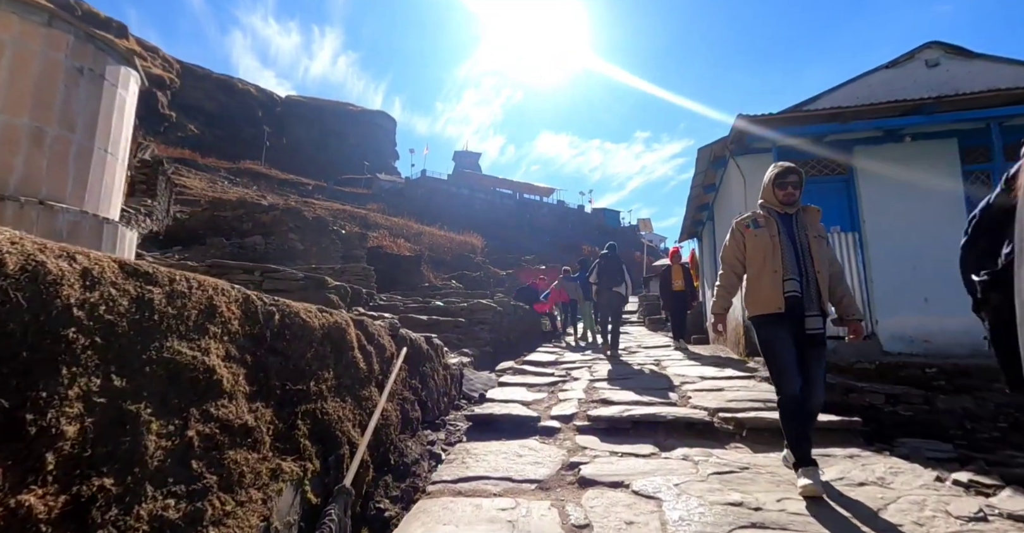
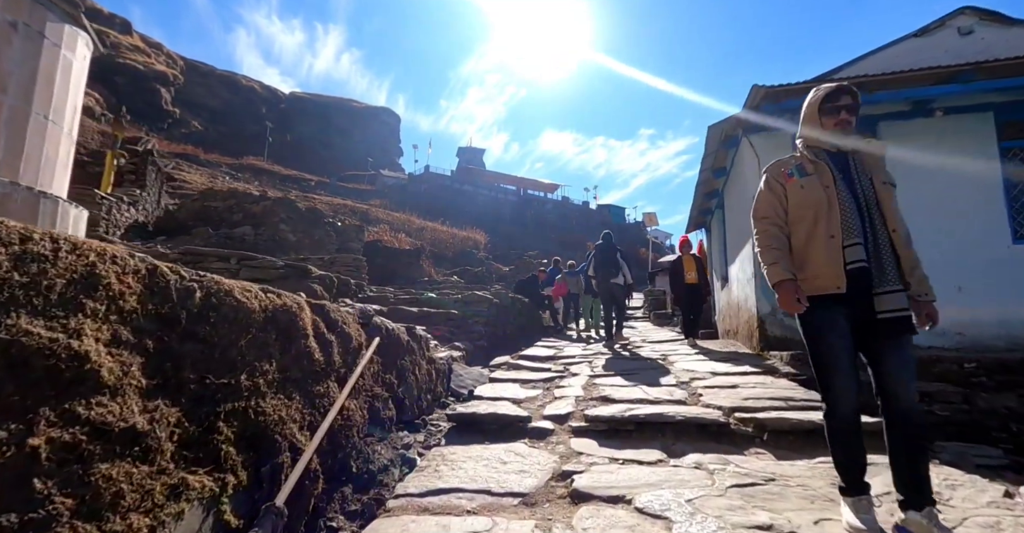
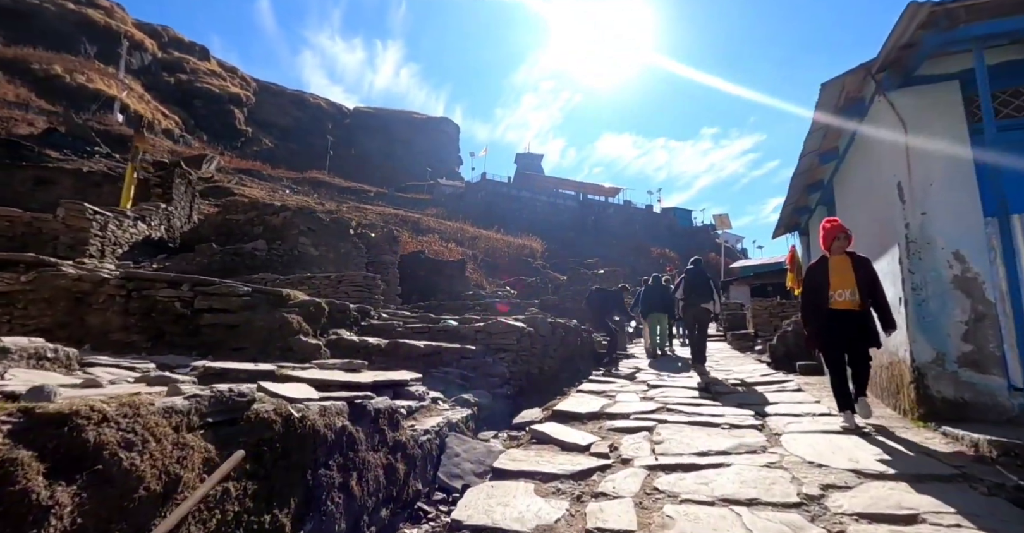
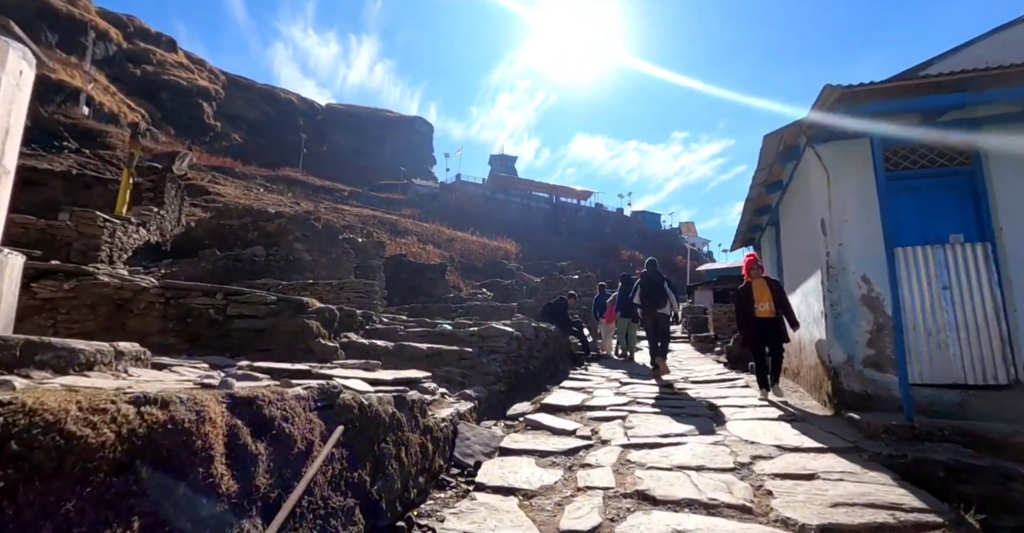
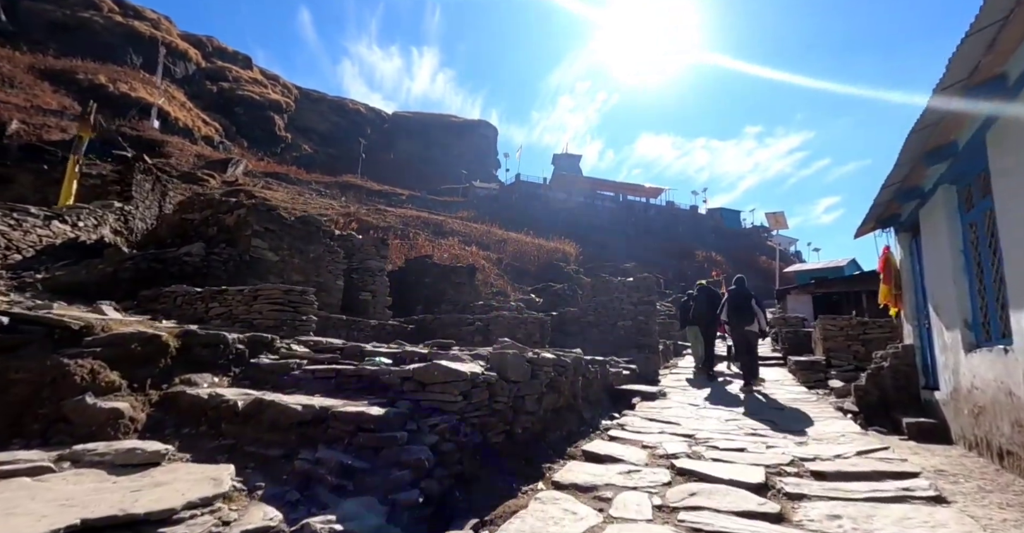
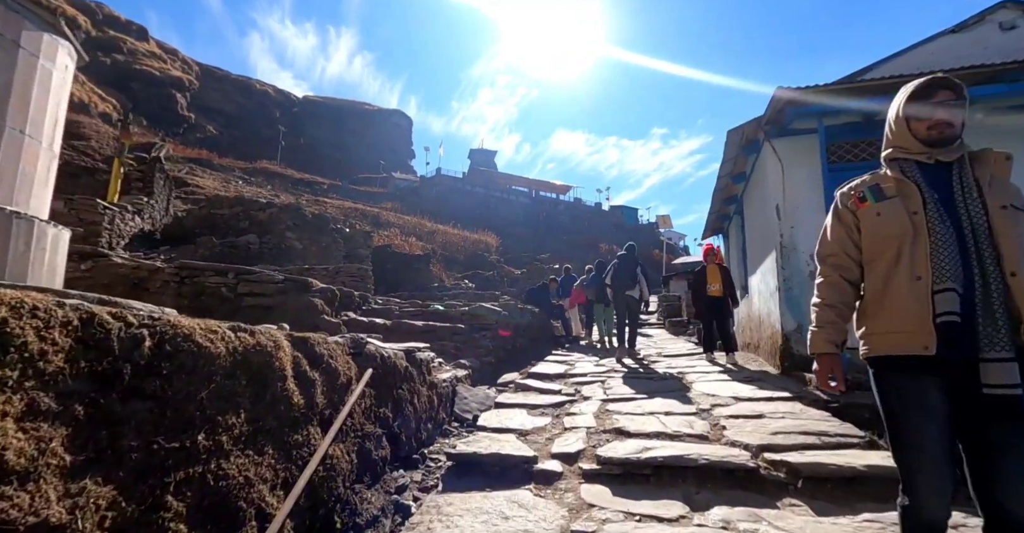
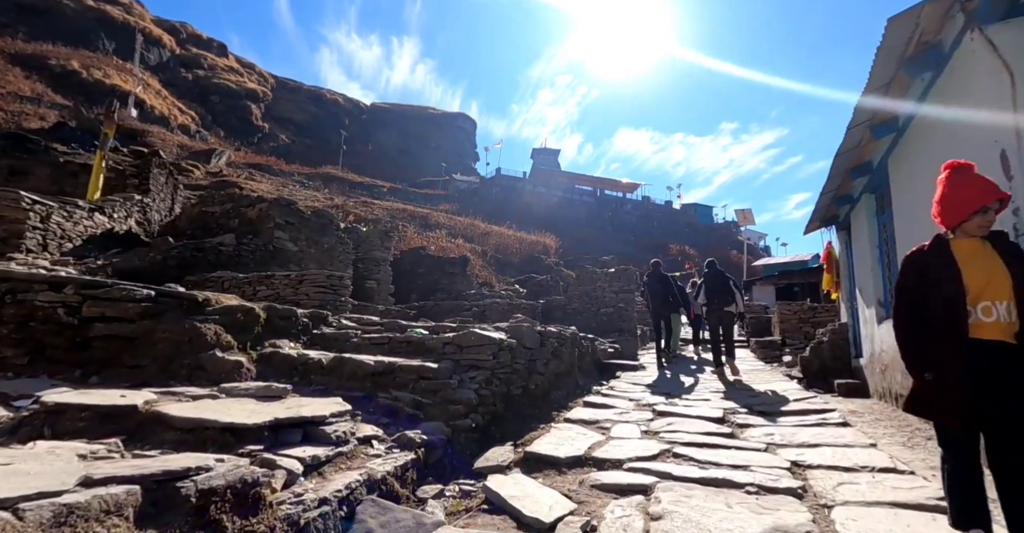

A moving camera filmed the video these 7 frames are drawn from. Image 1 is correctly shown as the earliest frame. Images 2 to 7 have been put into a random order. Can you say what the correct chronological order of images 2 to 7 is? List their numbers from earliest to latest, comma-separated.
2, 6, 4, 3, 7, 5
